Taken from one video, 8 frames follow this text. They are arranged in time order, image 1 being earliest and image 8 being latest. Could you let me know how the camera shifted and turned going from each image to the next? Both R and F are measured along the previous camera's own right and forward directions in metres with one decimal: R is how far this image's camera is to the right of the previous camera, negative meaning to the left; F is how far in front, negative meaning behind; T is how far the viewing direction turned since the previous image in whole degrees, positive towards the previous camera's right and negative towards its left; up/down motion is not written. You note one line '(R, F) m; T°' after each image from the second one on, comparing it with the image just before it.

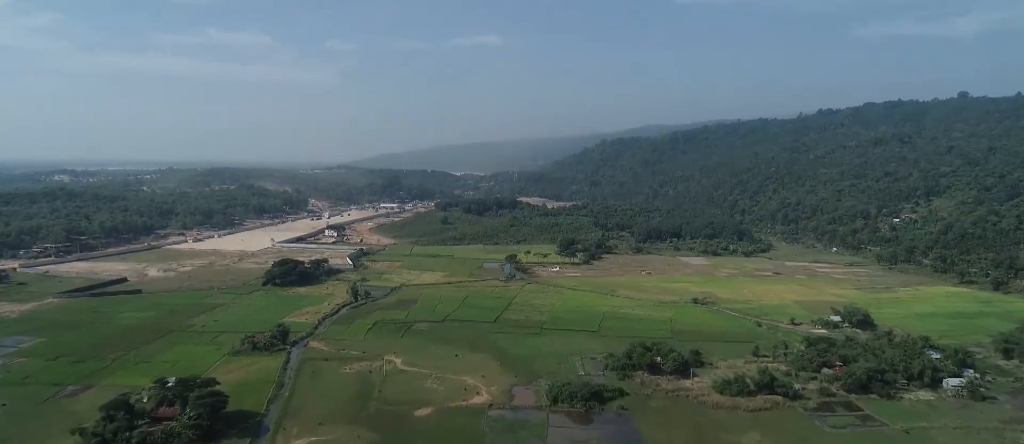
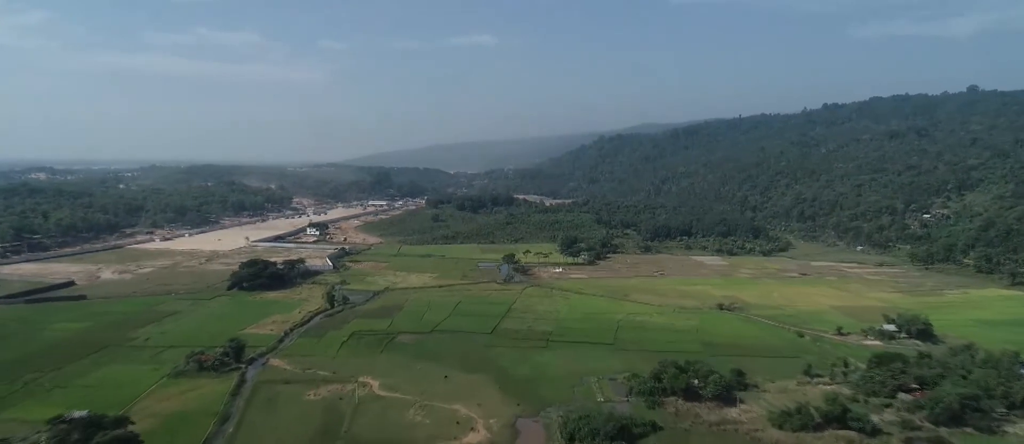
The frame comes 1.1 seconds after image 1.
(-0.3, +6.5) m; 0°
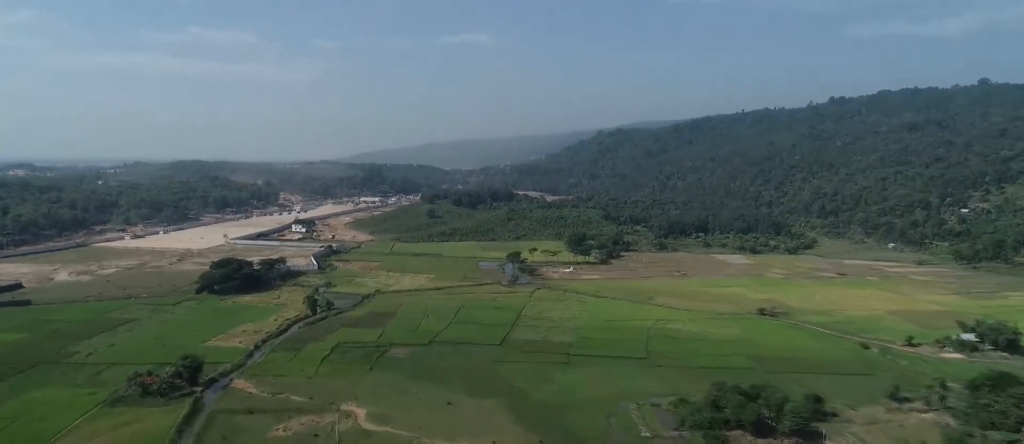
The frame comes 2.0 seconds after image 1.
(-0.8, +5.9) m; 0°
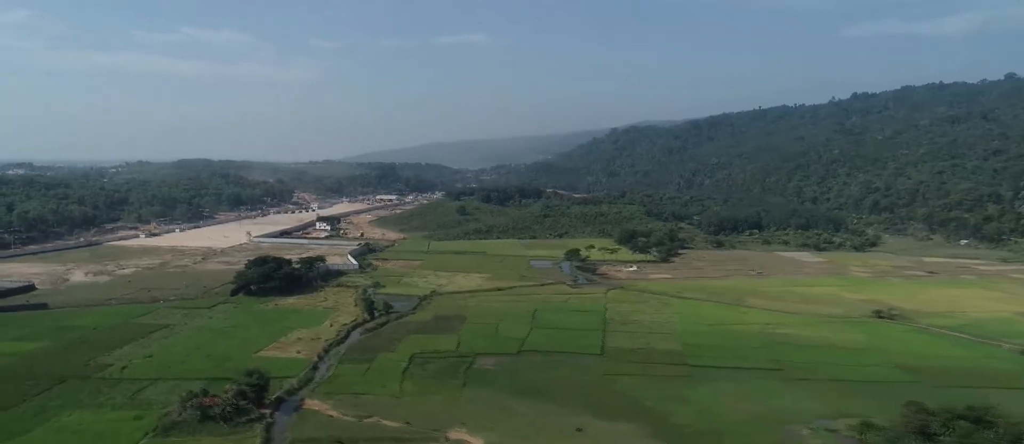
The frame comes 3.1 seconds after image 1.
(-3.9, +4.6) m; 0°
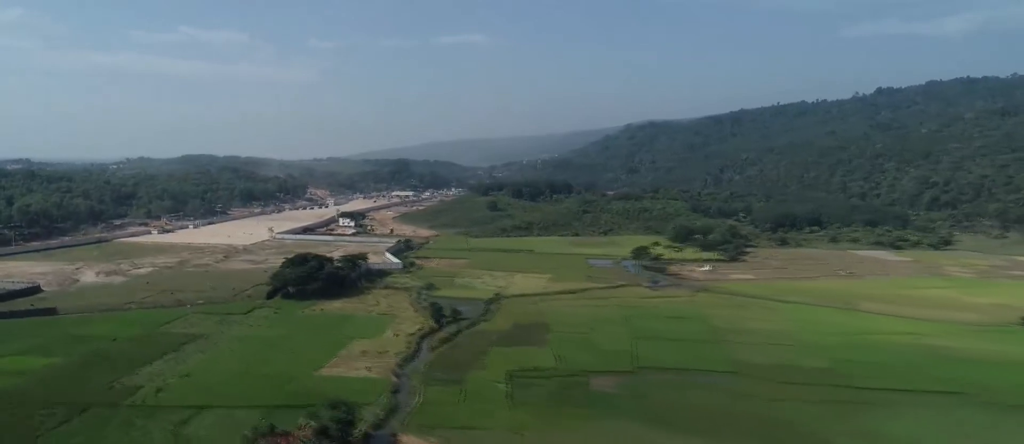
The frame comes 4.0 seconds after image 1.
(-3.6, +5.0) m; 0°
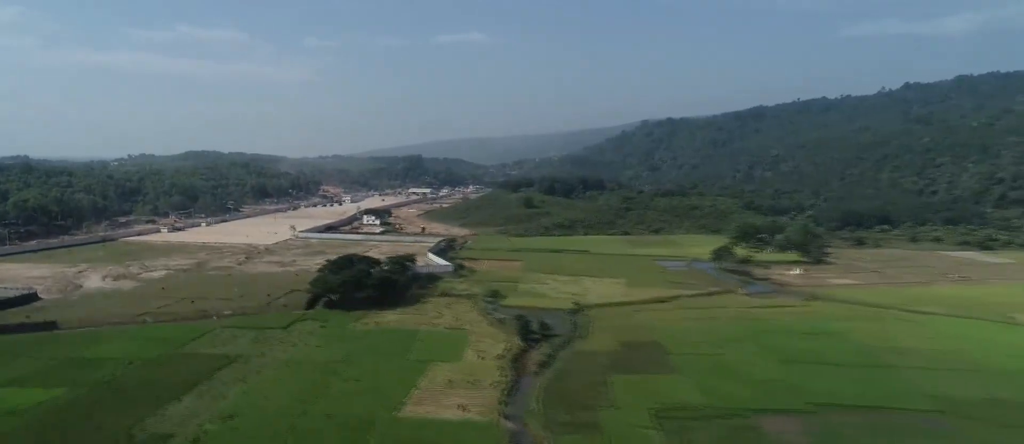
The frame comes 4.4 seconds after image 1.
(-3.3, +5.3) m; 0°
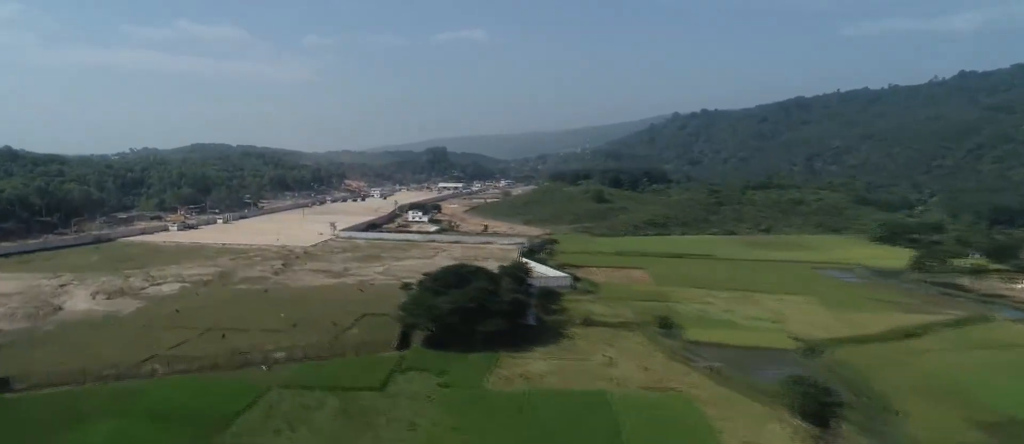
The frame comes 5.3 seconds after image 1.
(-5.0, +9.8) m; 0°
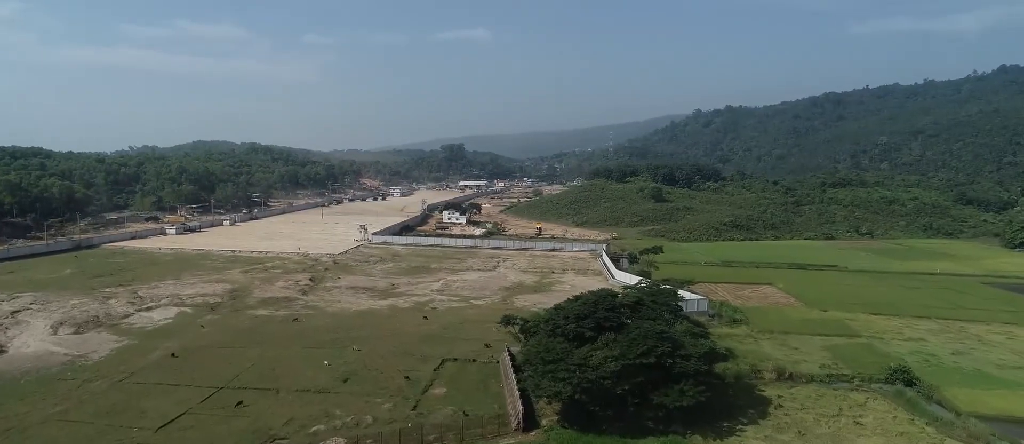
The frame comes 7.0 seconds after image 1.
(-3.1, +7.1) m; 0°
